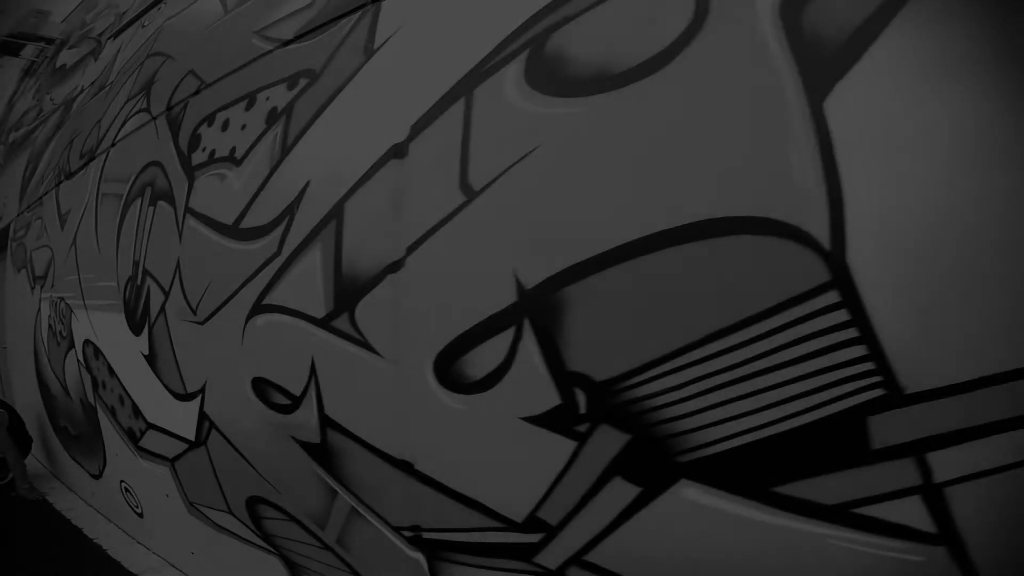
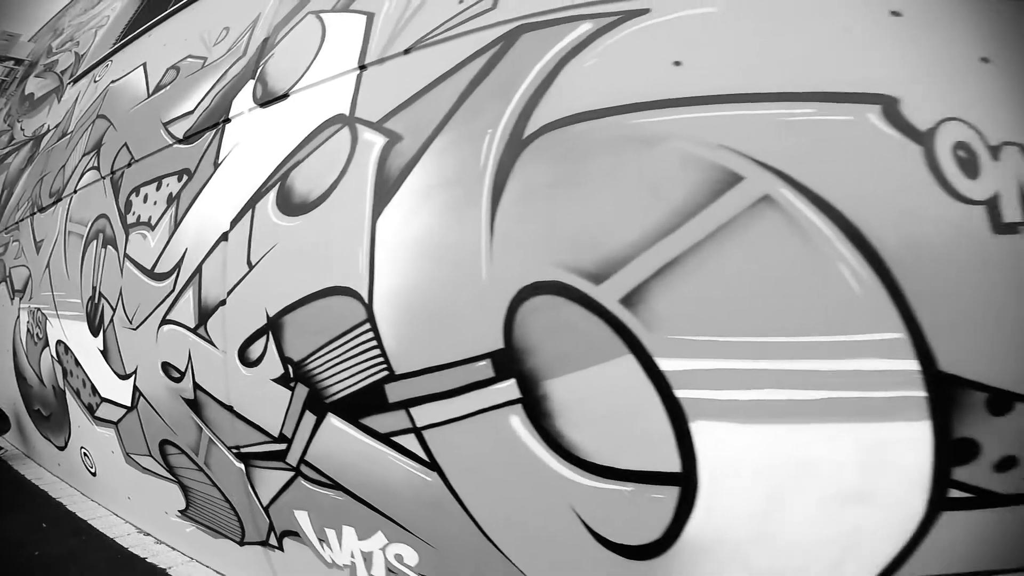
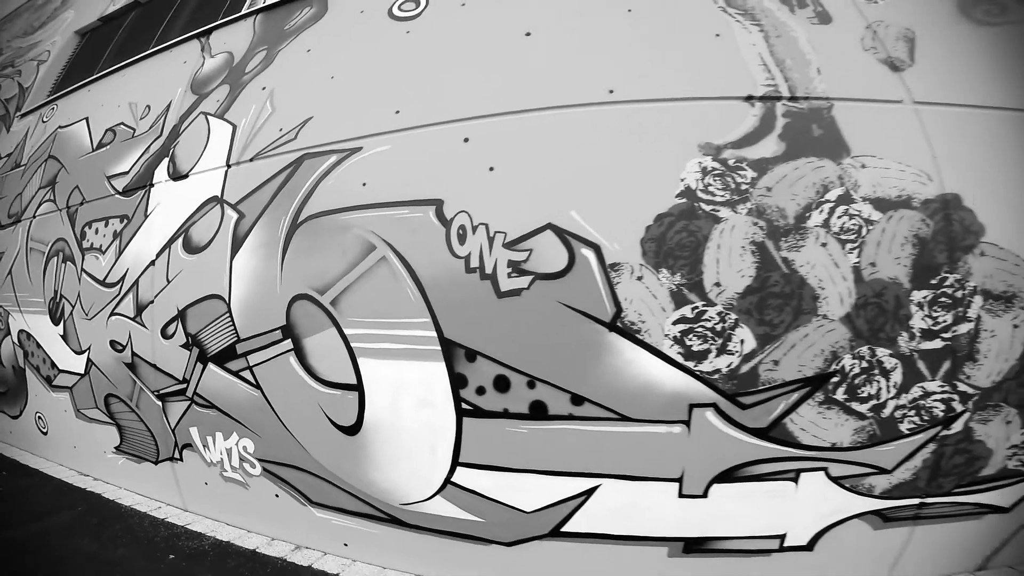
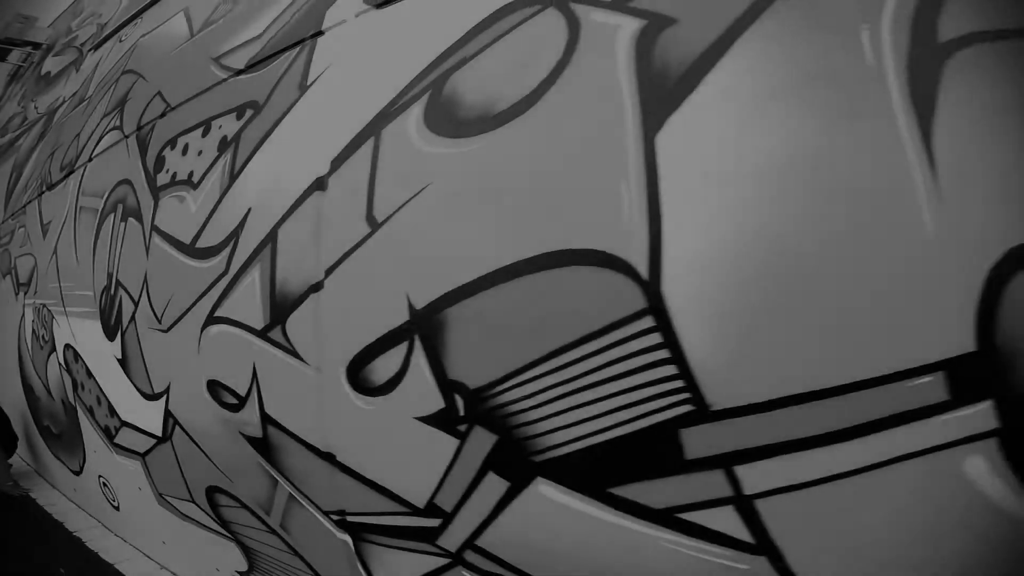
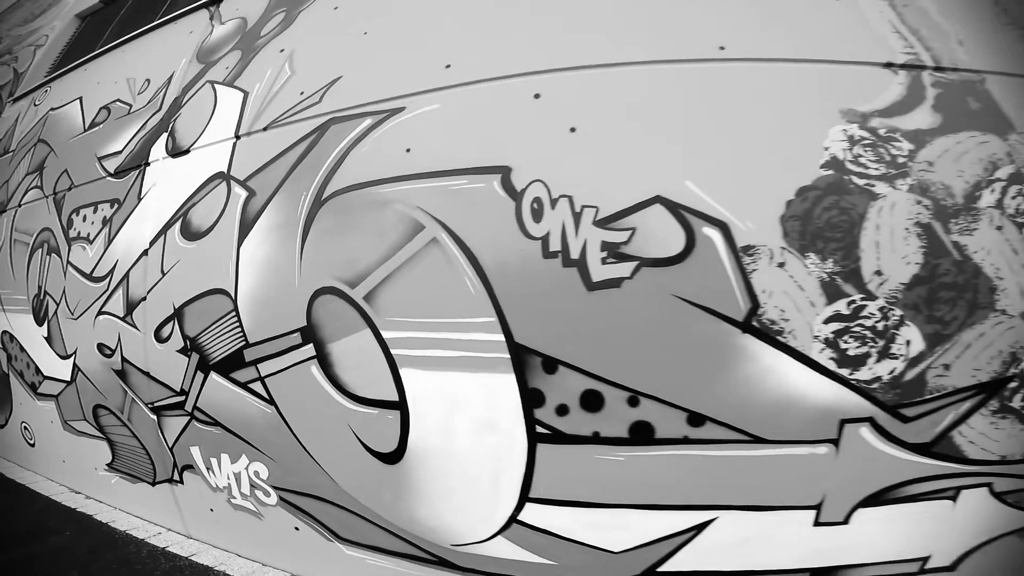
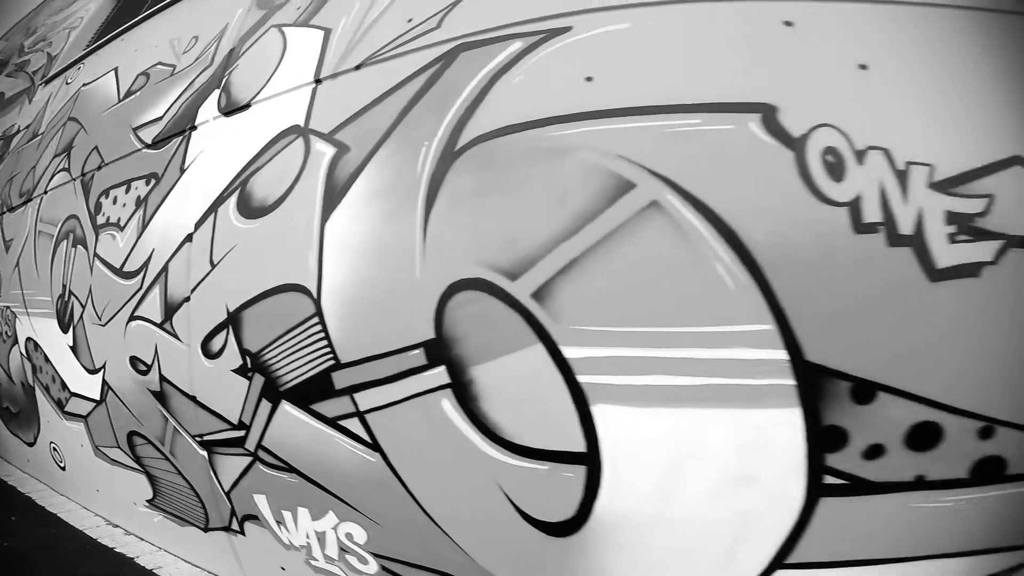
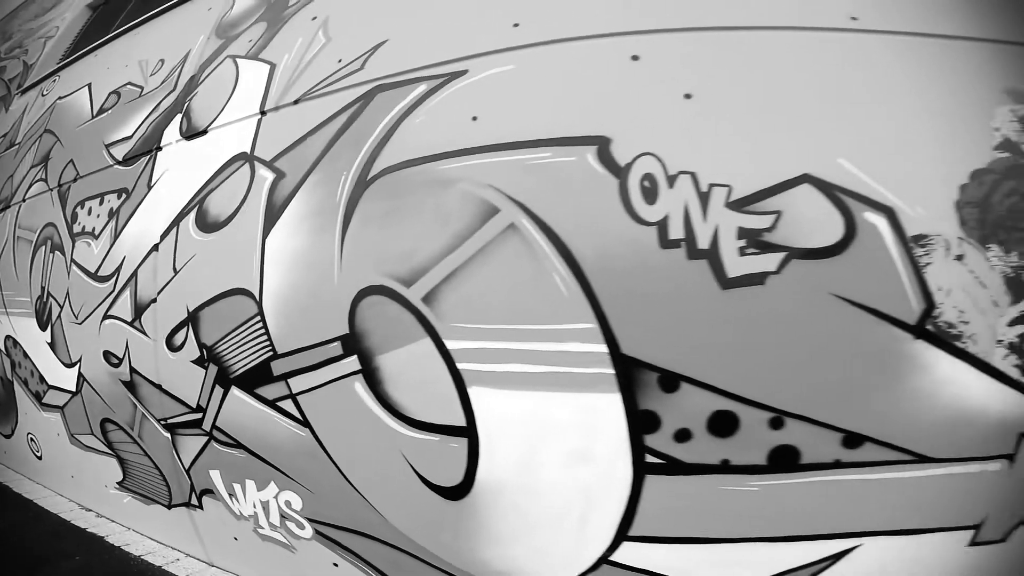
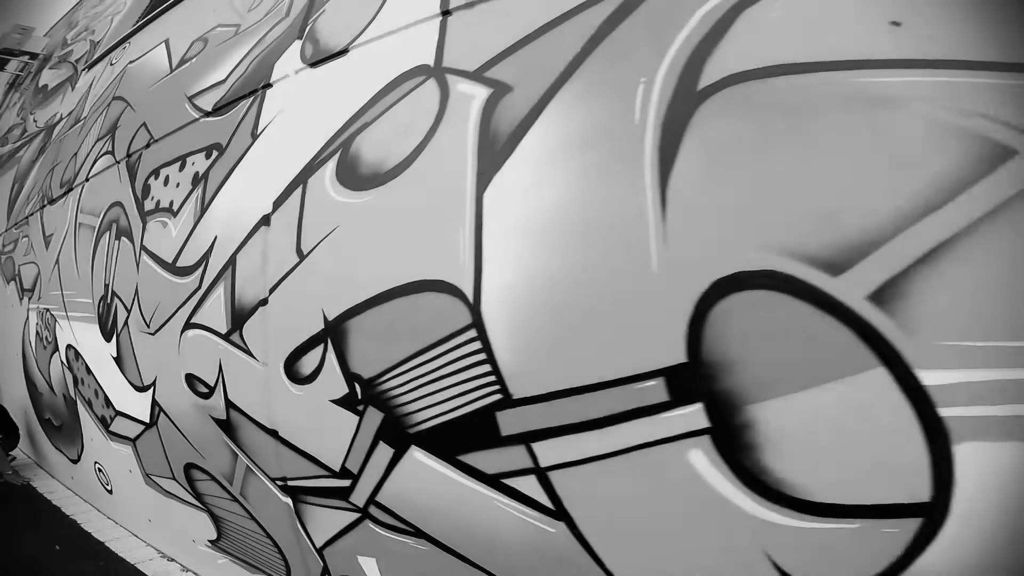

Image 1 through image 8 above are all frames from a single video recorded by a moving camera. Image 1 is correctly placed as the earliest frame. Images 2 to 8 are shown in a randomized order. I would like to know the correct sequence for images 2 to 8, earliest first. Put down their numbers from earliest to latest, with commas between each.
4, 8, 2, 6, 7, 5, 3
